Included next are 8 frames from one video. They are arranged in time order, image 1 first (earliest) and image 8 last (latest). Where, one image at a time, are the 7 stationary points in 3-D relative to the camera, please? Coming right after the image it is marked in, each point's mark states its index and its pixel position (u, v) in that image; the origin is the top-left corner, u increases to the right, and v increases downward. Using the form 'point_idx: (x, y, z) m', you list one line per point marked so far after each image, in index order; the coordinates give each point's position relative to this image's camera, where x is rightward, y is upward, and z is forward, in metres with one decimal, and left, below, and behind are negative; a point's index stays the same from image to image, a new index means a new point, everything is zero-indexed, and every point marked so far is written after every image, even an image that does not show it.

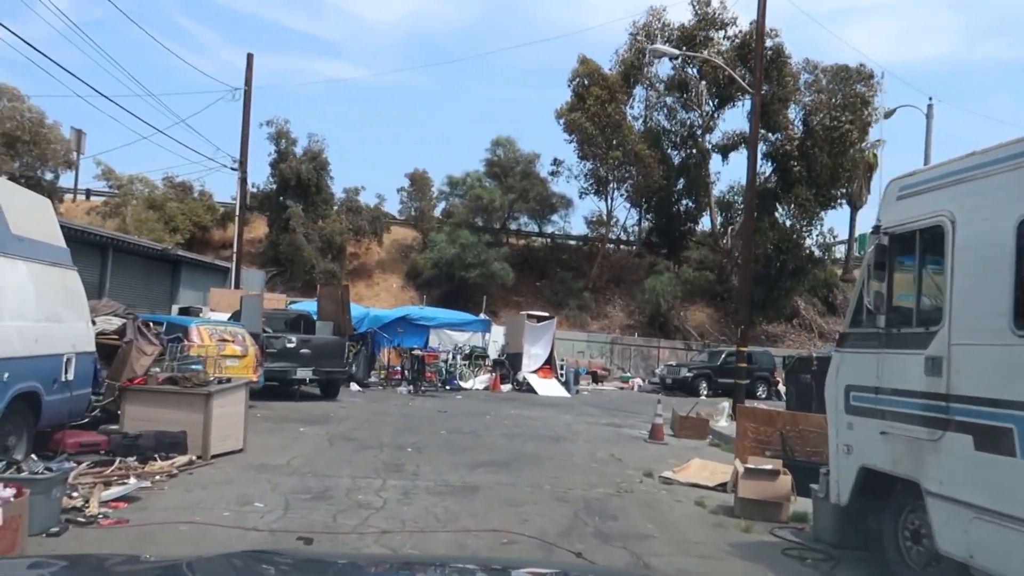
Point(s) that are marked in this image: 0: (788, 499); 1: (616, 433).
0: (+2.9, -2.2, +8.3) m
1: (+2.2, -3.1, +16.5) m
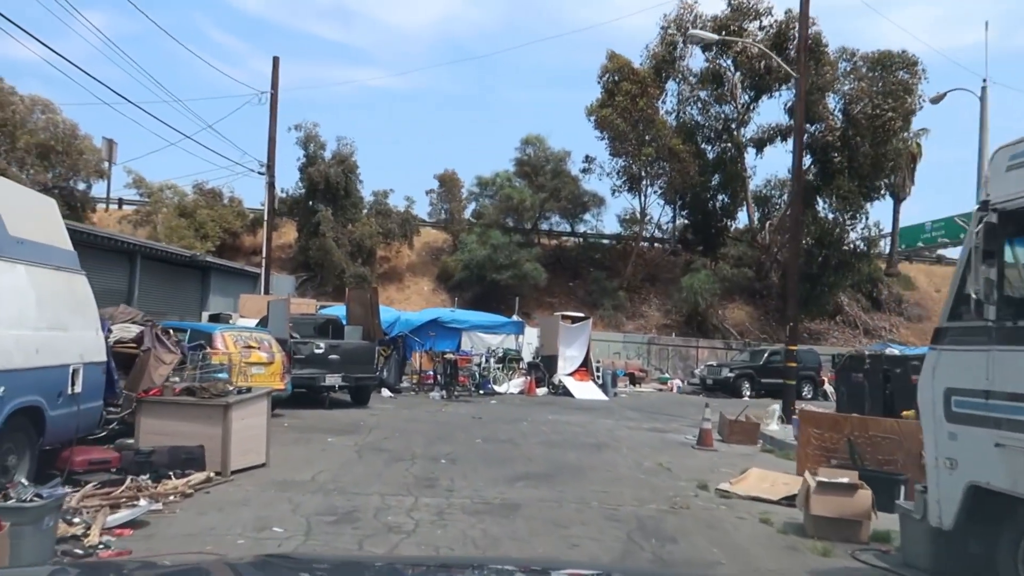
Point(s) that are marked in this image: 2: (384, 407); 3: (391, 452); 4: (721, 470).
0: (+3.4, -2.2, +7.4) m
1: (+2.9, -3.0, +15.6) m
2: (-3.1, -2.9, +18.9) m
3: (-1.8, -2.4, +11.5) m
4: (+3.1, -2.7, +11.7) m
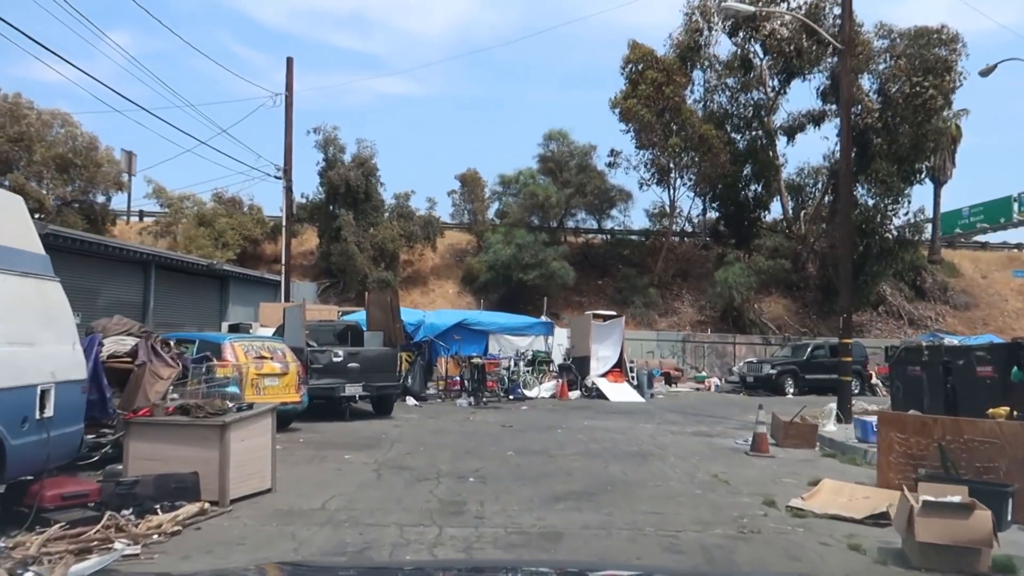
0: (+3.7, -2.0, +6.1) m
1: (+3.6, -2.9, +14.3) m
2: (-2.4, -2.9, +17.8) m
3: (-1.3, -2.4, +10.4) m
4: (+3.6, -2.6, +10.4) m
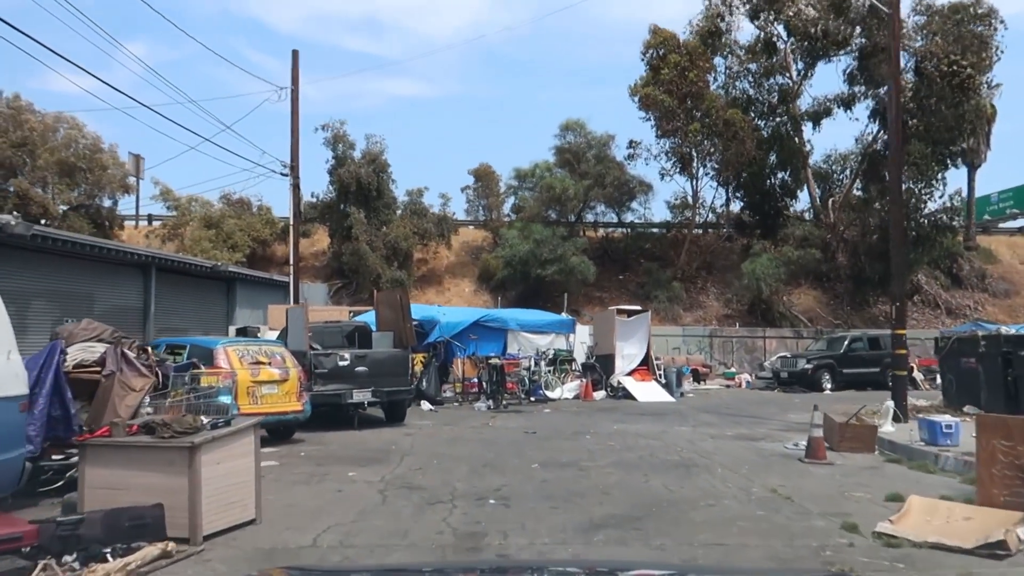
0: (+3.9, -1.8, +4.6) m
1: (+4.0, -2.7, +12.8) m
2: (-1.9, -2.8, +16.5) m
3: (-1.0, -2.3, +9.0) m
4: (+3.9, -2.4, +8.9) m
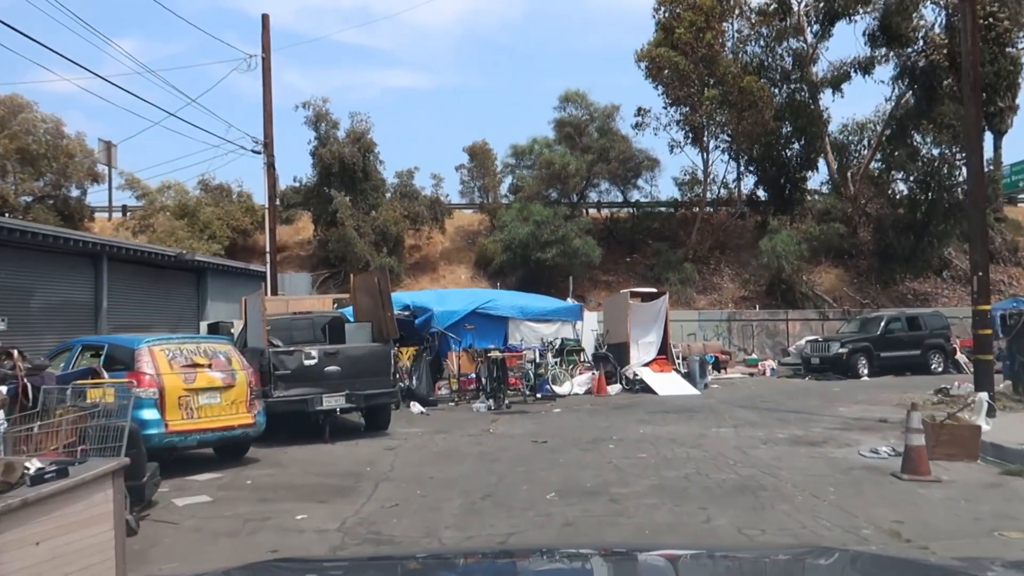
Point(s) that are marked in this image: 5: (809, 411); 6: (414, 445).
0: (+4.0, -1.5, +1.9) m
1: (+4.1, -2.2, +10.1) m
2: (-1.8, -2.5, +13.8) m
3: (-0.9, -2.1, +6.3) m
4: (+4.0, -2.0, +6.2) m
5: (+6.1, -2.5, +16.0) m
6: (-1.5, -2.4, +12.2) m
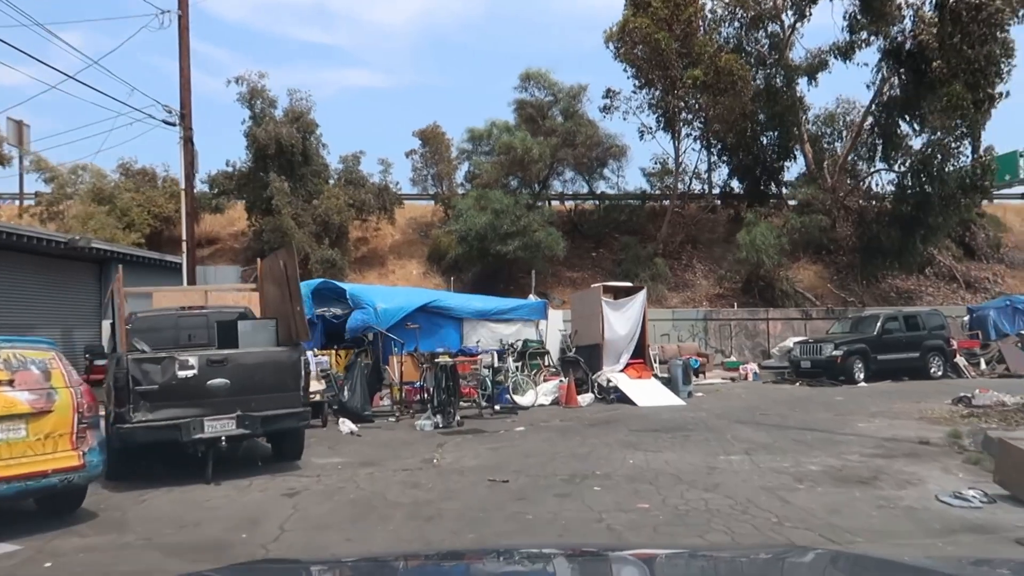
0: (+3.9, -1.3, -1.0) m
1: (+3.6, -2.1, +7.2) m
2: (-2.5, -2.3, +10.5) m
3: (-1.2, -1.9, +3.1) m
4: (+3.7, -1.8, +3.3) m
5: (+5.3, -2.4, +13.2) m
6: (-2.1, -2.2, +9.0) m
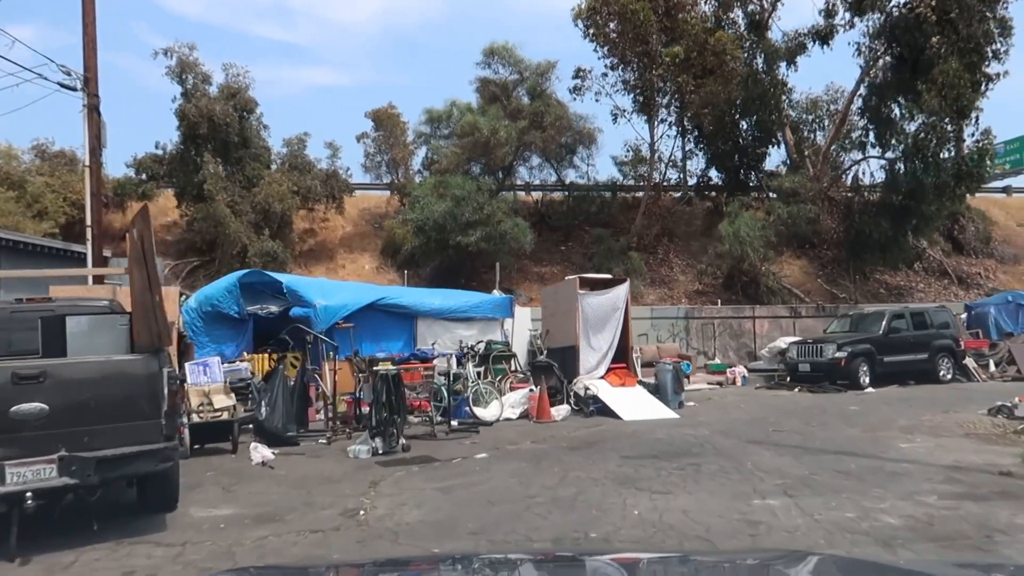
0: (+4.0, -1.1, -3.7) m
1: (+3.3, -1.9, +4.4) m
2: (-2.9, -2.2, +7.5) m
3: (-1.3, -1.7, +0.2) m
4: (+3.7, -1.7, +0.6) m
5: (+4.7, -2.2, +10.5) m
6: (-2.4, -2.1, +5.9) m
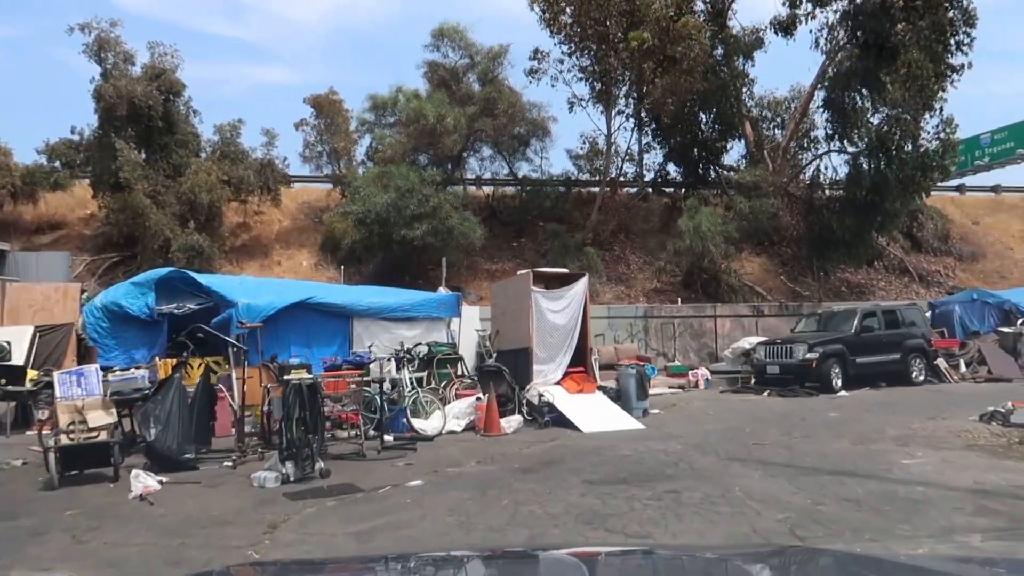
0: (+4.2, -1.0, -5.3) m
1: (+3.0, -1.8, +2.8) m
2: (-3.4, -2.1, +5.5) m
3: (-1.3, -1.6, -1.7) m
4: (+3.6, -1.5, -1.0) m
5: (+4.1, -2.1, +9.0) m
6: (-2.8, -2.0, +4.0) m
